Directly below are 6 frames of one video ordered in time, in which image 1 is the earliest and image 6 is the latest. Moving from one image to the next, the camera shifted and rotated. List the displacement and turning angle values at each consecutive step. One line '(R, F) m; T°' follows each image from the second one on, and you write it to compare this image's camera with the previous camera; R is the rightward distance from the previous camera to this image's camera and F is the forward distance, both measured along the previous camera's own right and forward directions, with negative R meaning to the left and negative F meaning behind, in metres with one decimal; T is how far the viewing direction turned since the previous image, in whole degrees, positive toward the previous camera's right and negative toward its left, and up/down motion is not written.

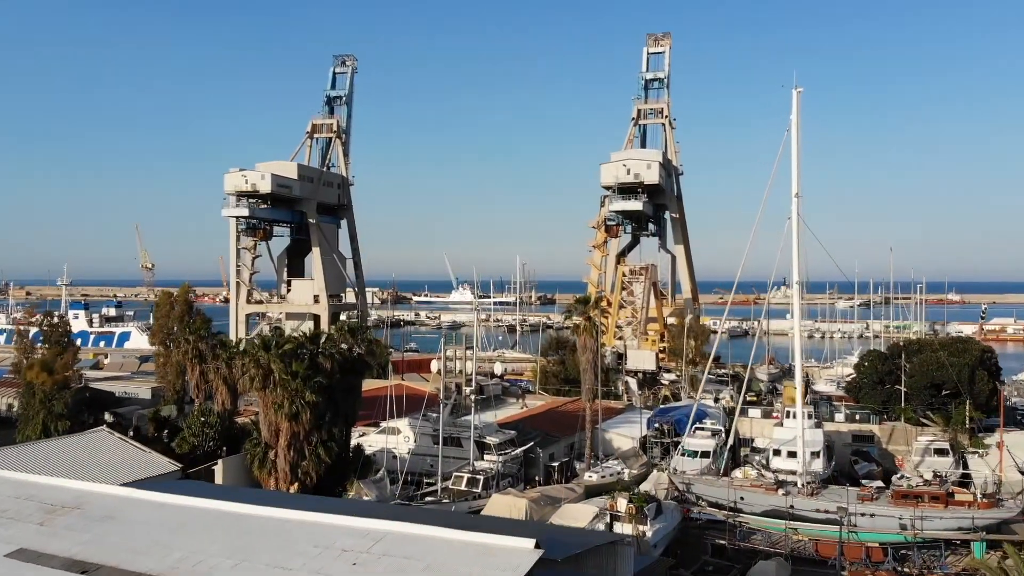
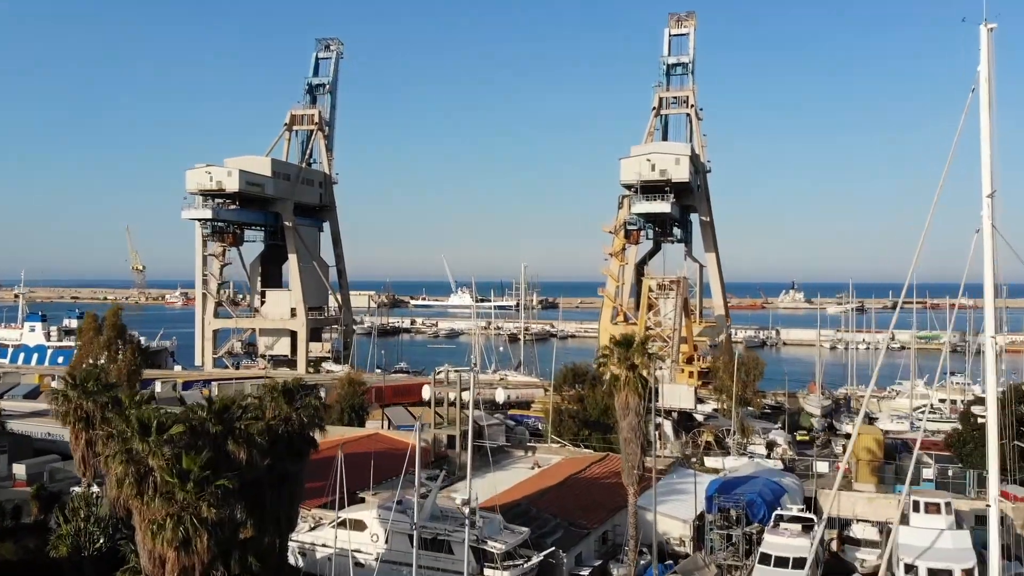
(-0.2, +4.9) m; 0°
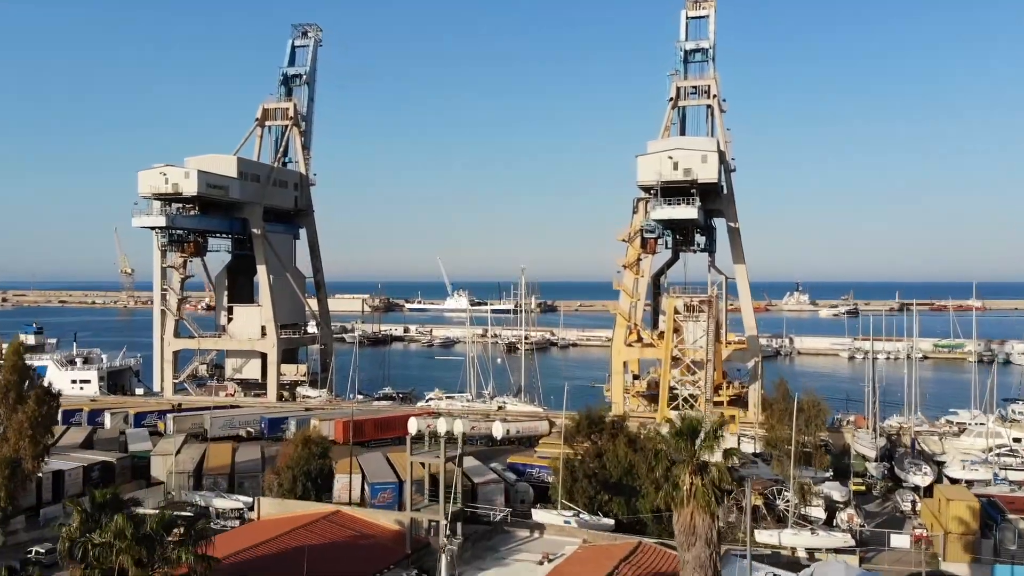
(-0.1, +4.1) m; 0°
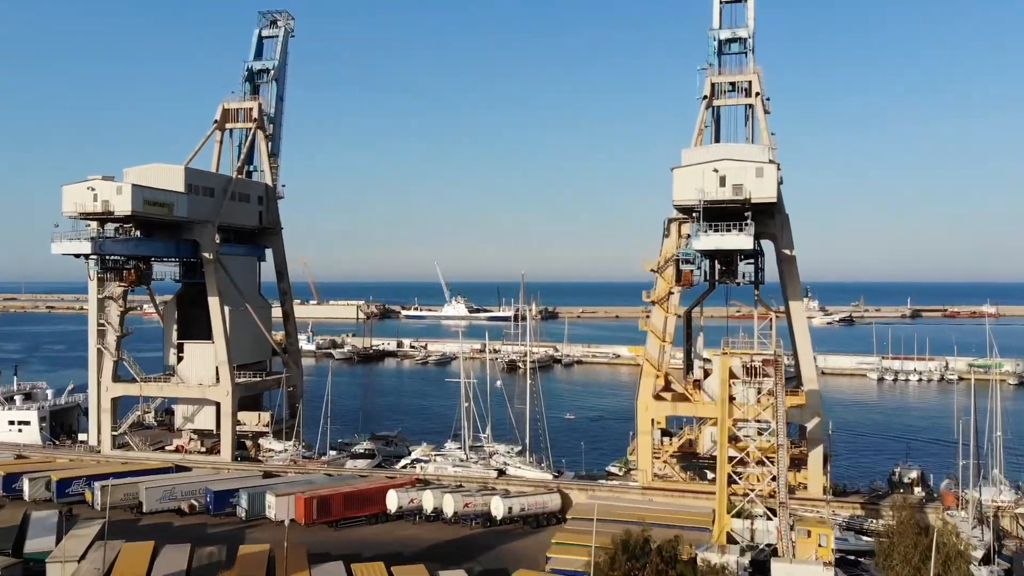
(-0.1, +5.1) m; 0°
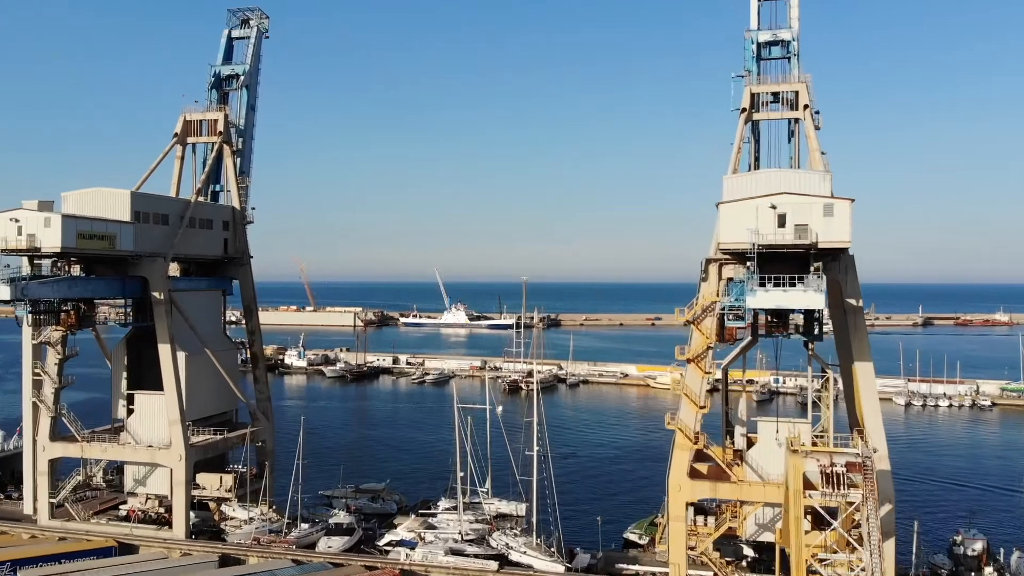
(-0.1, +3.9) m; 0°
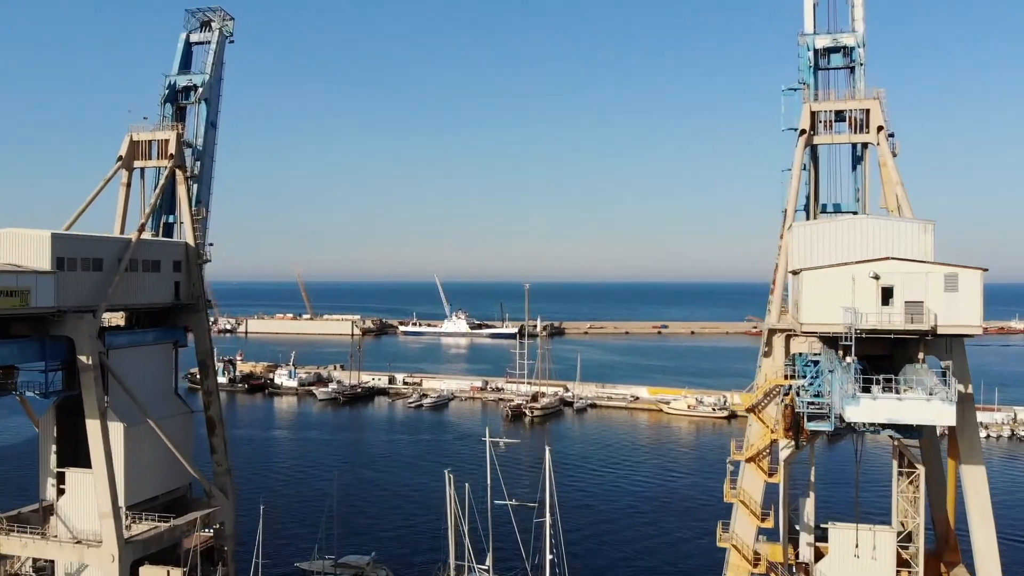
(-0.1, +4.0) m; 0°
